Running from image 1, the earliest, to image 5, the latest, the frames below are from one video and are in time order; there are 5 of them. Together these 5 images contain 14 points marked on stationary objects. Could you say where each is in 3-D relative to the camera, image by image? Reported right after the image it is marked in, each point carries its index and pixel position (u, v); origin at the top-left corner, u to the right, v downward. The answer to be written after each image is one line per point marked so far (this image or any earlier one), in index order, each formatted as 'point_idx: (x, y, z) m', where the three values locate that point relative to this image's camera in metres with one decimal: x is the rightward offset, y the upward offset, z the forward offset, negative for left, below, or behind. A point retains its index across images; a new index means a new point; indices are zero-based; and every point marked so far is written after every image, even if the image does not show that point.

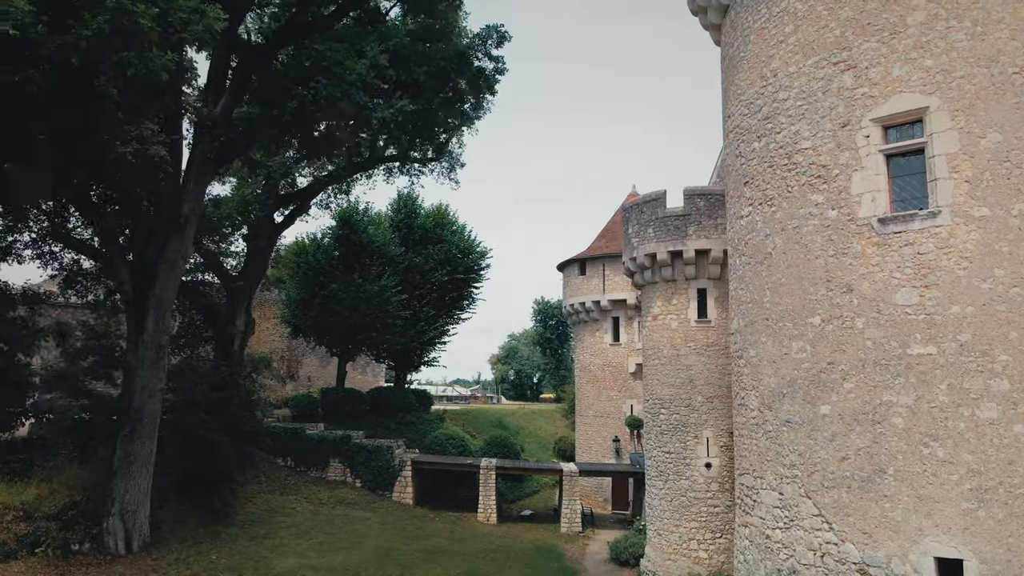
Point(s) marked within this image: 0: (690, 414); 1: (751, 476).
0: (+4.0, -2.8, +15.4) m
1: (+3.2, -2.5, +9.1) m
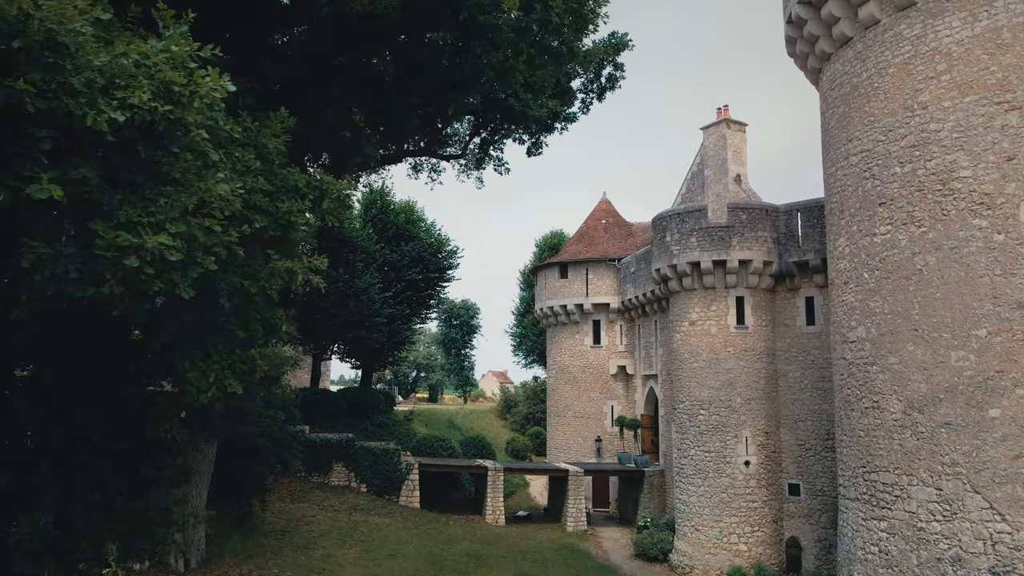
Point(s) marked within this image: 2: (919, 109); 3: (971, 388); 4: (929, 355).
0: (+5.1, -3.0, +16.3) m
1: (+5.5, -2.7, +10.0) m
2: (+6.0, +2.6, +10.1) m
3: (+6.1, -1.3, +9.1) m
4: (+5.8, -0.9, +9.6) m
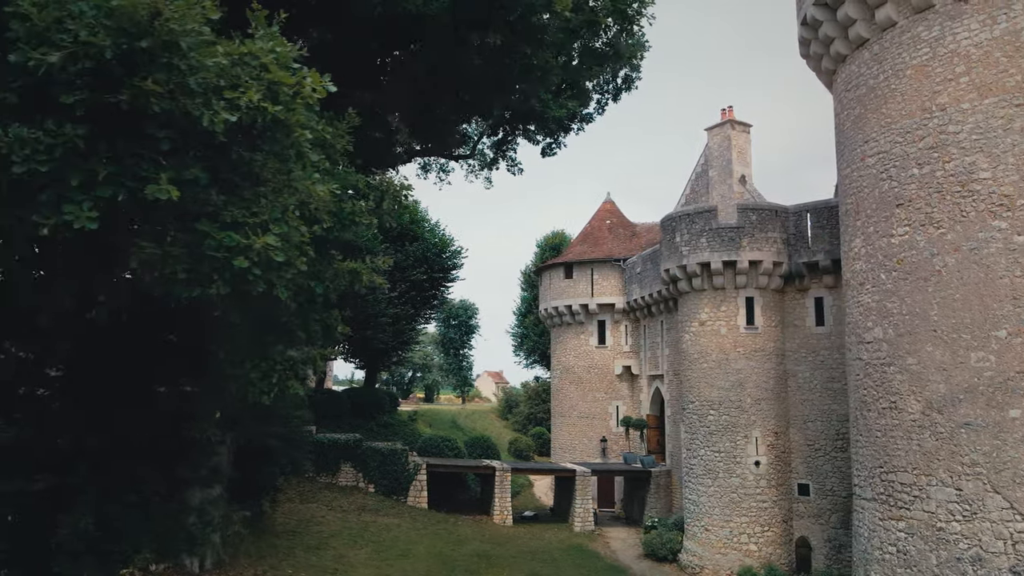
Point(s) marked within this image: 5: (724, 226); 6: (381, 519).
0: (+5.4, -3.0, +16.3) m
1: (+5.8, -2.7, +10.0) m
2: (+6.2, +2.6, +10.1) m
3: (+6.4, -1.3, +9.1) m
4: (+6.1, -1.0, +9.6) m
5: (+5.1, +1.5, +16.6) m
6: (-3.3, -5.9, +17.4) m
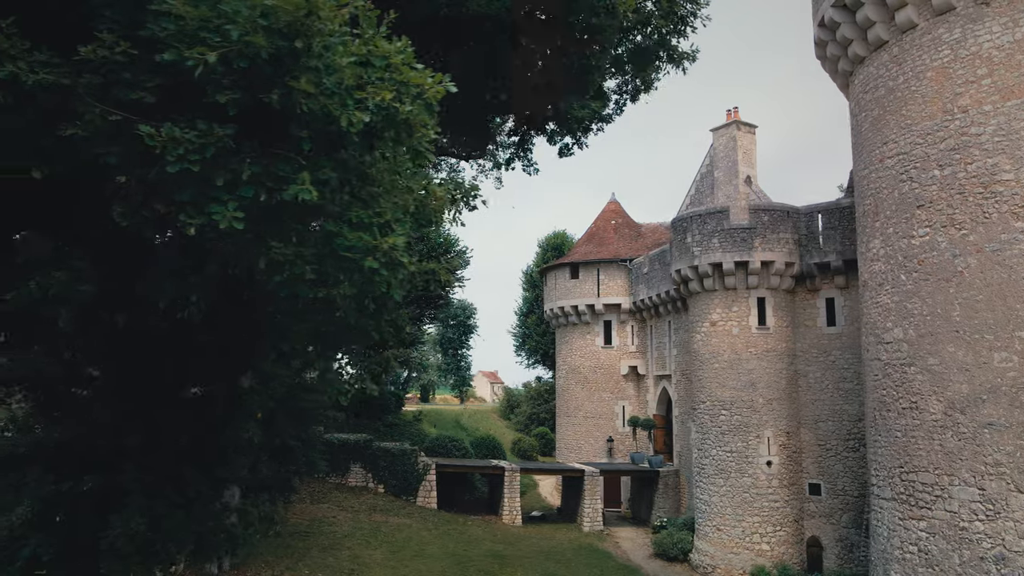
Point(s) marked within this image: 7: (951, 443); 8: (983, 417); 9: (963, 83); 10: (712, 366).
0: (+5.7, -3.0, +16.3) m
1: (+6.1, -2.7, +10.1) m
2: (+6.6, +2.6, +10.2) m
3: (+6.7, -1.3, +9.2) m
4: (+6.4, -1.0, +9.7) m
5: (+5.4, +1.5, +16.7) m
6: (-3.0, -5.9, +17.4) m
7: (+6.3, -2.2, +9.8) m
8: (+6.5, -1.8, +9.4) m
9: (+6.6, +3.0, +10.1) m
10: (+4.9, -1.9, +17.0) m
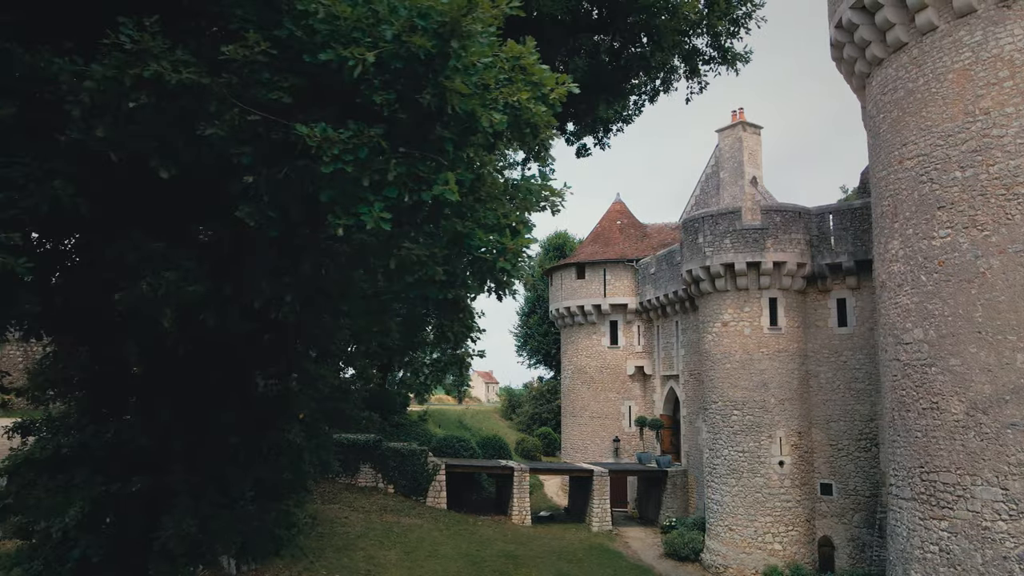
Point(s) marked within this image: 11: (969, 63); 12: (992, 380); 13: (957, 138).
0: (+6.0, -3.0, +16.4) m
1: (+6.5, -2.7, +10.1) m
2: (+7.0, +2.6, +10.2) m
3: (+7.1, -1.4, +9.2) m
4: (+6.8, -1.0, +9.7) m
5: (+5.7, +1.5, +16.7) m
6: (-2.7, -5.9, +17.4) m
7: (+6.6, -2.2, +9.8) m
8: (+6.8, -1.8, +9.5) m
9: (+7.0, +3.0, +10.2) m
10: (+5.2, -2.0, +17.0) m
11: (+6.9, +3.4, +10.4) m
12: (+6.8, -1.3, +9.7) m
13: (+6.8, +2.3, +10.5) m
